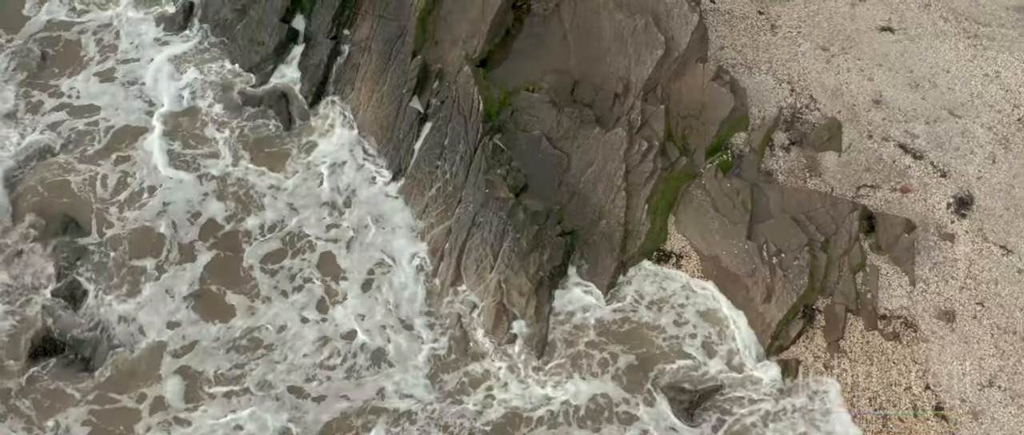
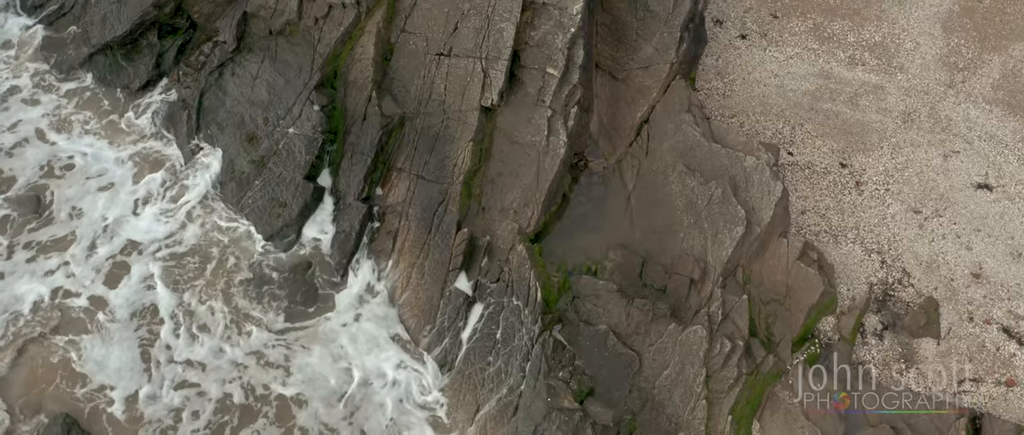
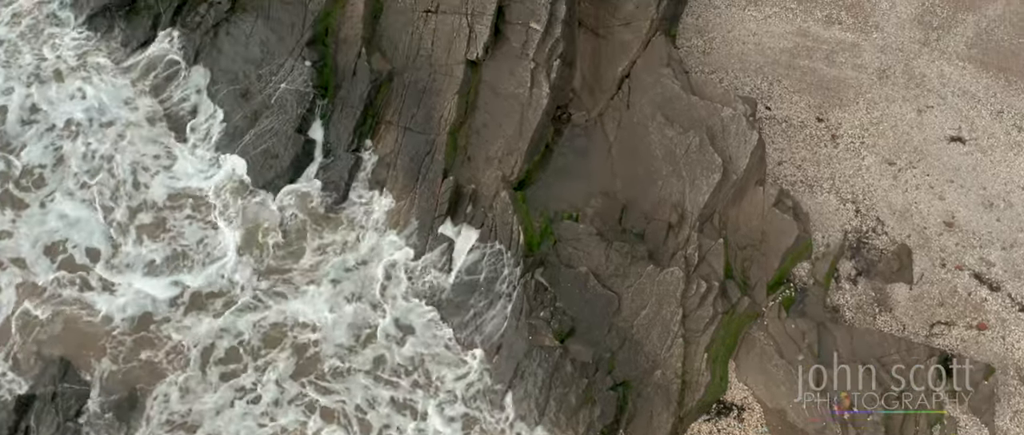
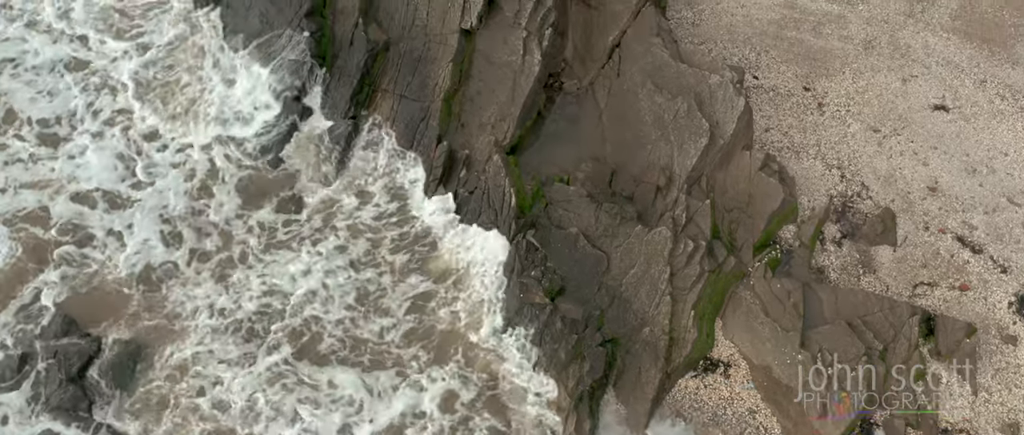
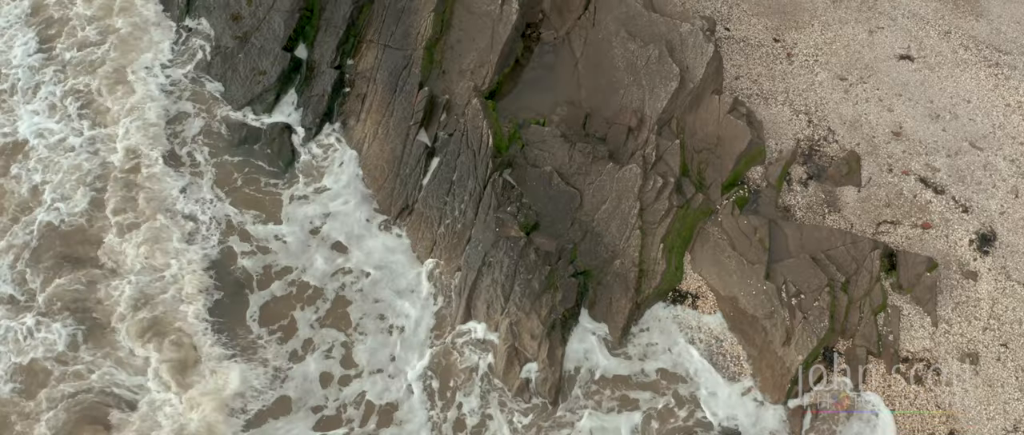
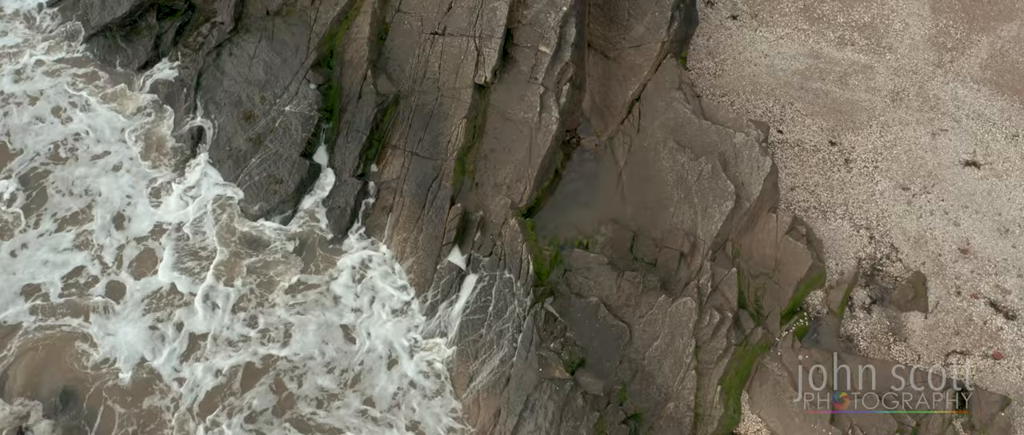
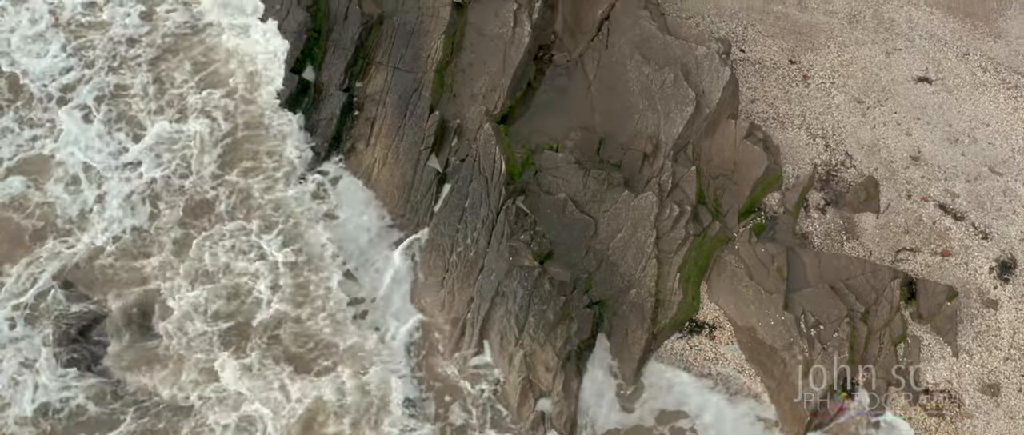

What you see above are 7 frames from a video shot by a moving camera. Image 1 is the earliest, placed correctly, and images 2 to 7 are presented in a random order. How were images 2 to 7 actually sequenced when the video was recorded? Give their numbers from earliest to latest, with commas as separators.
5, 7, 4, 3, 6, 2
